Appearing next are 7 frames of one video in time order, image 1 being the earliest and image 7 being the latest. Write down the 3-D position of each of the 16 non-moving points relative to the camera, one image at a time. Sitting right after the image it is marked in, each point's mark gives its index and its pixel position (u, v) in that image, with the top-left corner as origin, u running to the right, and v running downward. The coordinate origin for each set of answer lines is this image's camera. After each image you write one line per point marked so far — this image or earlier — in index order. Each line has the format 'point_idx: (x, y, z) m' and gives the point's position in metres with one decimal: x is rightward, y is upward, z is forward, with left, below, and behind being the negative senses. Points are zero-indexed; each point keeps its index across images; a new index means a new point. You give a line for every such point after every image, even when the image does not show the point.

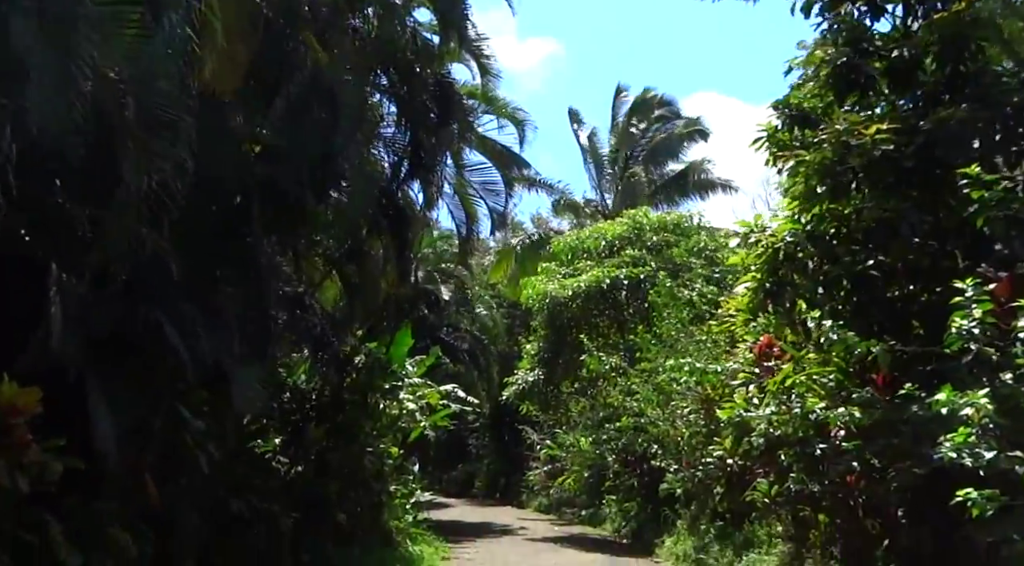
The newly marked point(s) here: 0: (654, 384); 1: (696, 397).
0: (+2.3, -1.6, +18.0) m
1: (+2.7, -1.6, +15.7) m
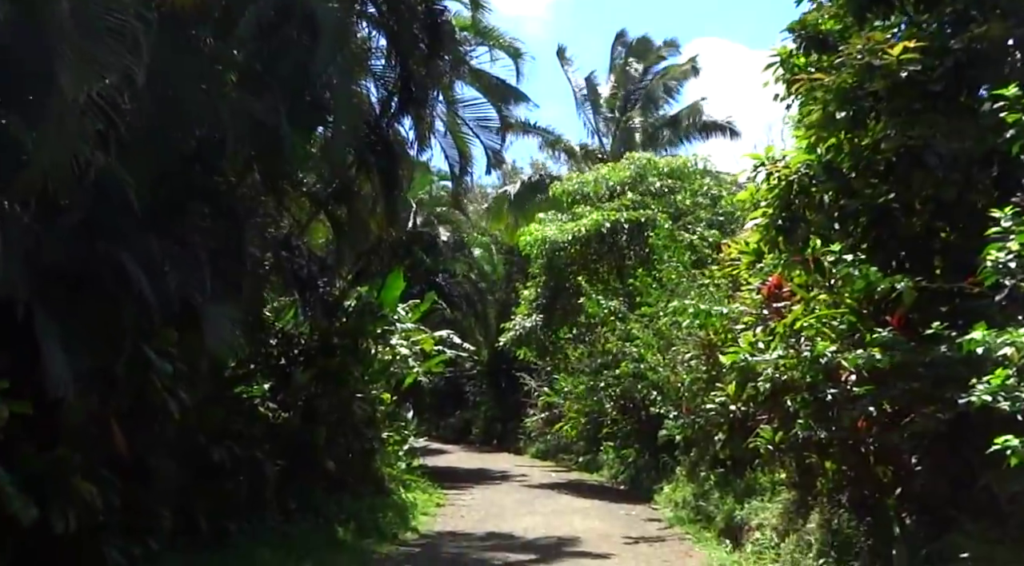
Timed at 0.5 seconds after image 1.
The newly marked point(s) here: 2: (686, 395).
0: (+2.3, -0.7, +17.4) m
1: (+2.6, -0.8, +15.2) m
2: (+2.6, -1.6, +16.2) m
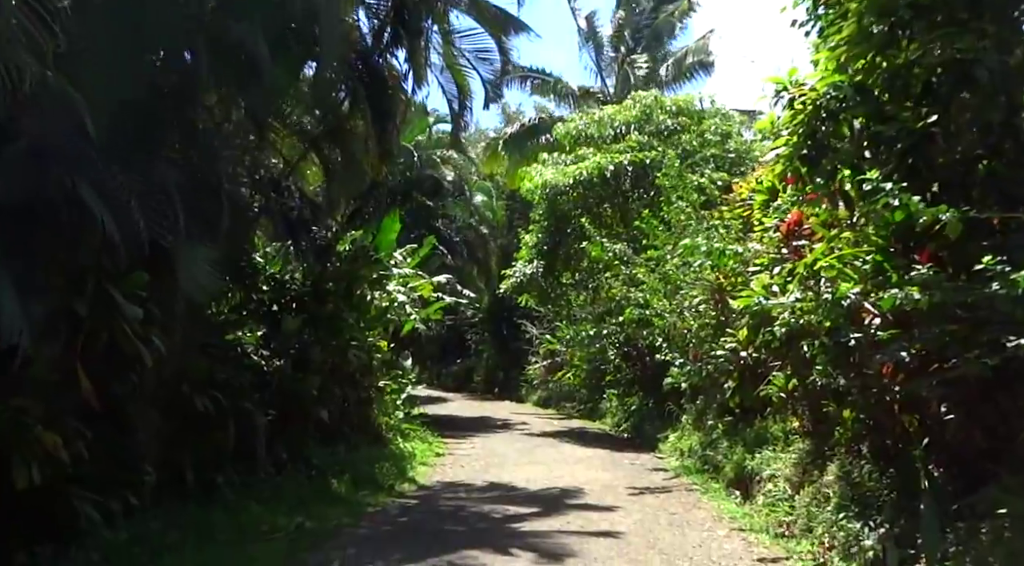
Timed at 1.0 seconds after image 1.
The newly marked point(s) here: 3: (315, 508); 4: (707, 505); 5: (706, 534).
0: (+2.3, +0.2, +16.8) m
1: (+2.6, 0.0, +14.6) m
2: (+2.6, -0.8, +15.6) m
3: (-1.9, -2.2, +10.9) m
4: (+2.1, -2.4, +11.8) m
5: (+1.7, -2.2, +9.7) m
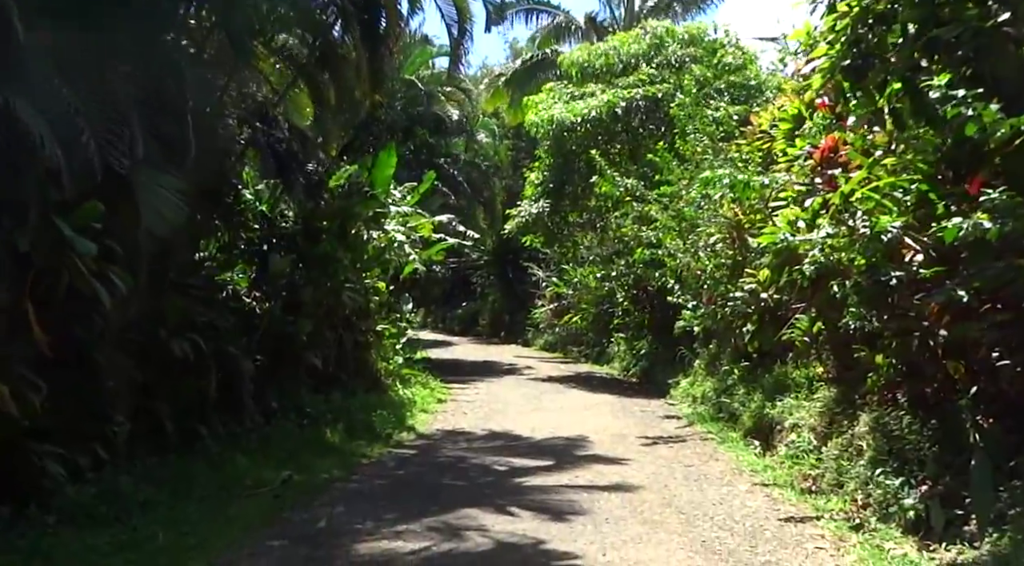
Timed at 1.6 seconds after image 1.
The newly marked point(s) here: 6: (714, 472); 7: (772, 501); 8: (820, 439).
0: (+2.3, +1.0, +15.9) m
1: (+2.7, +0.8, +13.7) m
2: (+2.6, 0.0, +14.8) m
3: (-1.9, -1.6, +10.1) m
4: (+2.1, -1.7, +11.1) m
5: (+1.7, -1.7, +9.0) m
6: (+1.8, -1.7, +9.9) m
7: (+2.0, -1.7, +8.5) m
8: (+2.7, -1.4, +9.9) m
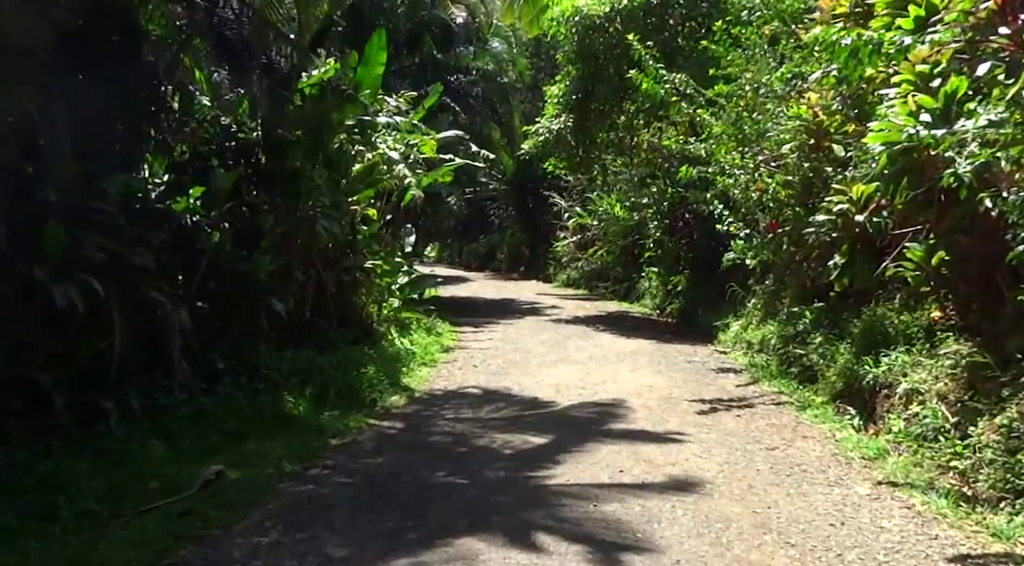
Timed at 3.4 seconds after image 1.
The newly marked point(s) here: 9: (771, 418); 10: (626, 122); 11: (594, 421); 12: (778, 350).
0: (+2.5, +1.9, +13.0) m
1: (+2.8, +1.5, +10.8) m
2: (+2.8, +0.9, +11.9) m
3: (-1.8, -1.1, +7.5) m
4: (+2.3, -1.1, +8.3) m
5: (+1.8, -1.2, +6.2) m
6: (+1.9, -1.1, +7.2) m
7: (+2.1, -1.2, +5.7) m
8: (+2.9, -0.8, +7.1) m
9: (+2.1, -1.1, +9.0) m
10: (+1.9, +2.7, +18.4) m
11: (+0.7, -1.1, +9.1) m
12: (+2.9, -0.7, +12.0) m
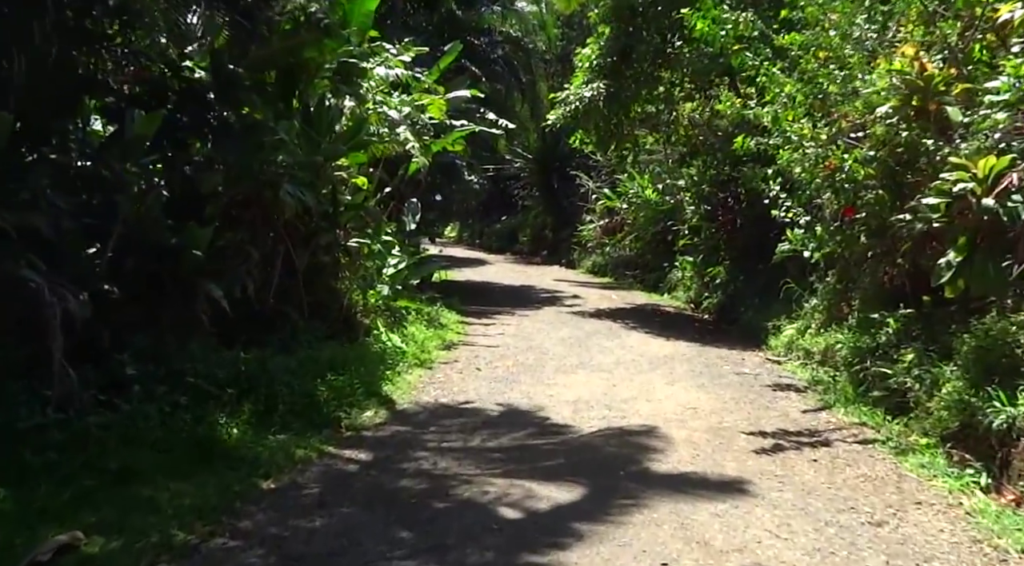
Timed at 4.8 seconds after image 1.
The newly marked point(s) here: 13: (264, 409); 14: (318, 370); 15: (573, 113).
0: (+2.7, +2.0, +10.7) m
1: (+3.0, +1.5, +8.5) m
2: (+3.0, +0.9, +9.6) m
3: (-1.8, -1.0, +5.3) m
4: (+2.3, -1.1, +6.0) m
5: (+1.8, -1.2, +3.9) m
6: (+1.9, -1.2, +4.9) m
7: (+2.0, -1.3, +3.4) m
8: (+2.8, -0.9, +4.8) m
9: (+2.1, -1.1, +6.8) m
10: (+2.2, +2.8, +16.1) m
11: (+0.7, -1.1, +6.8) m
12: (+3.0, -0.7, +9.7) m
13: (-1.6, -0.8, +7.3) m
14: (-1.5, -0.6, +8.4) m
15: (+1.0, +2.7, +17.6) m
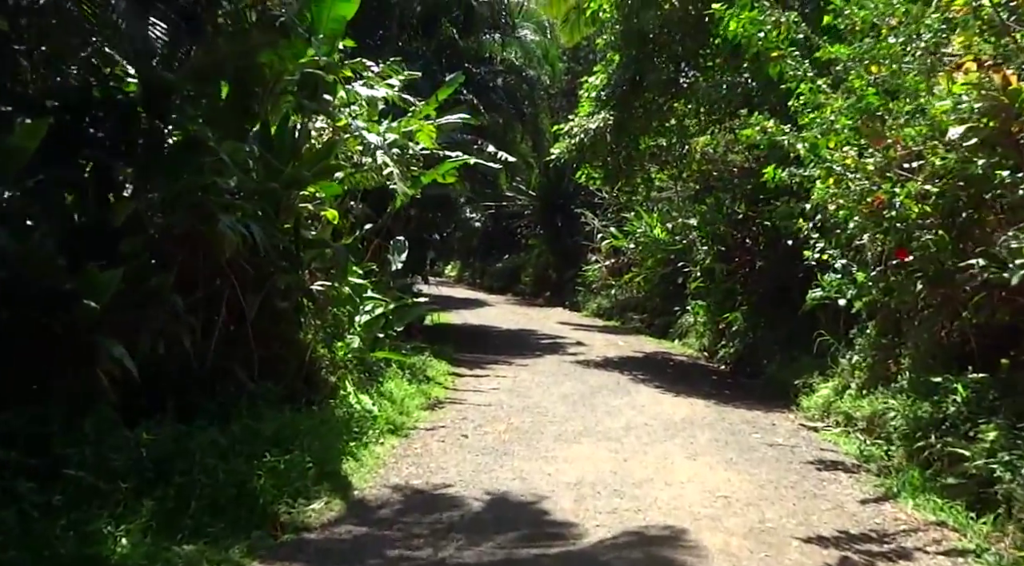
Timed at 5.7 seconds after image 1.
0: (+2.7, +1.5, +9.1) m
1: (+2.9, +1.1, +6.9) m
2: (+2.9, +0.4, +8.0) m
3: (-1.9, -1.2, +3.6) m
4: (+2.2, -1.4, +4.4) m
5: (+1.7, -1.4, +2.2) m
6: (+1.8, -1.4, +3.2) m
7: (+1.9, -1.5, +1.7) m
8: (+2.8, -1.2, +3.1) m
9: (+2.0, -1.4, +5.1) m
10: (+2.2, +2.2, +14.5) m
11: (+0.6, -1.4, +5.1) m
12: (+2.9, -1.1, +8.0) m
13: (-1.7, -1.1, +5.6) m
14: (-1.5, -1.0, +6.8) m
15: (+1.0, +2.0, +16.0) m
